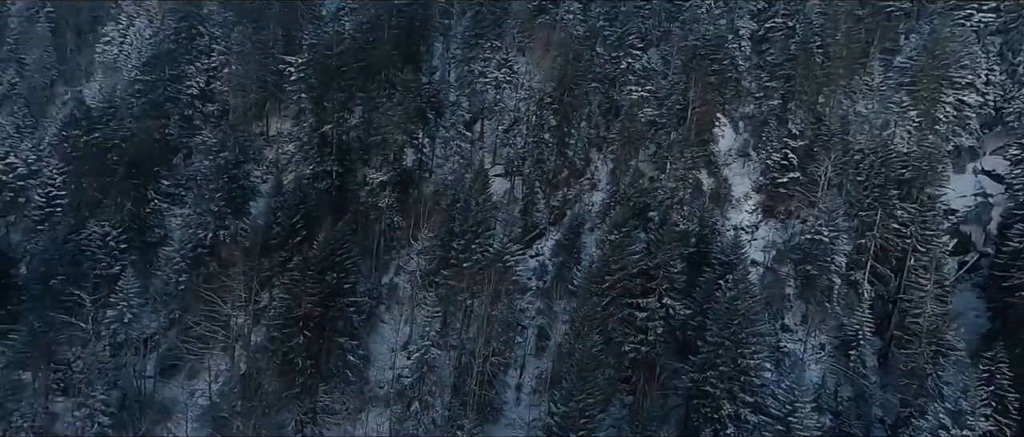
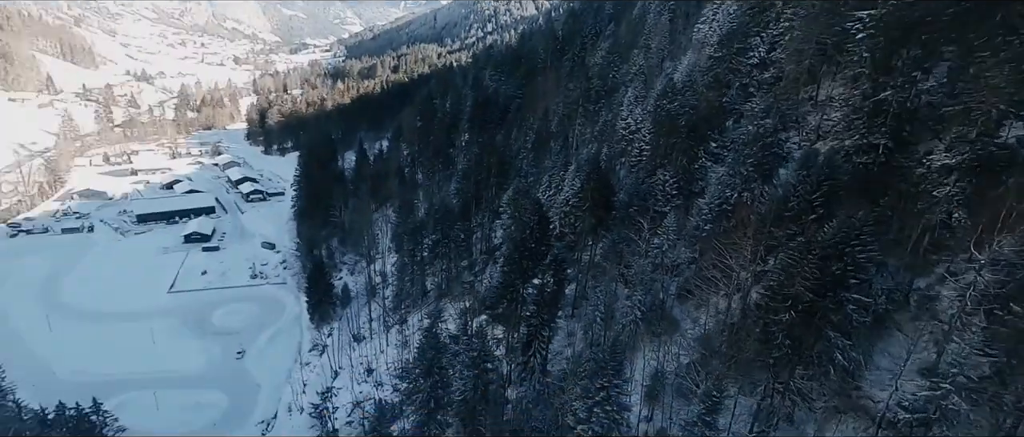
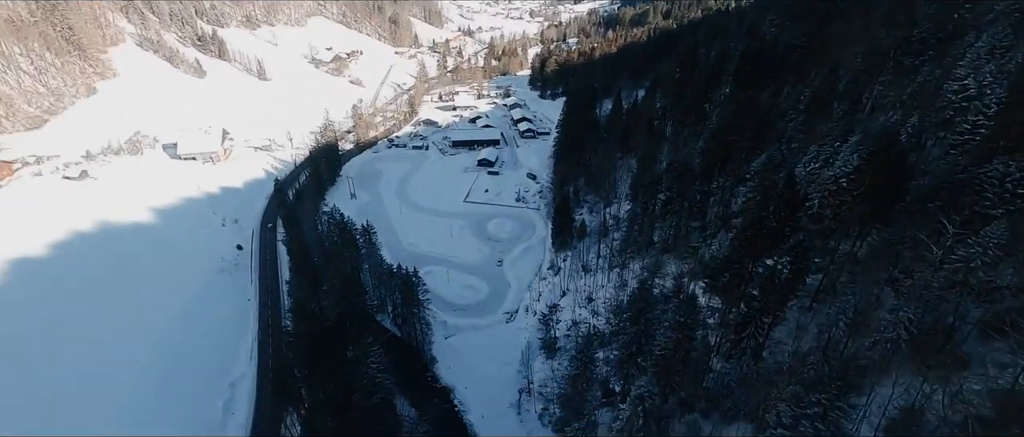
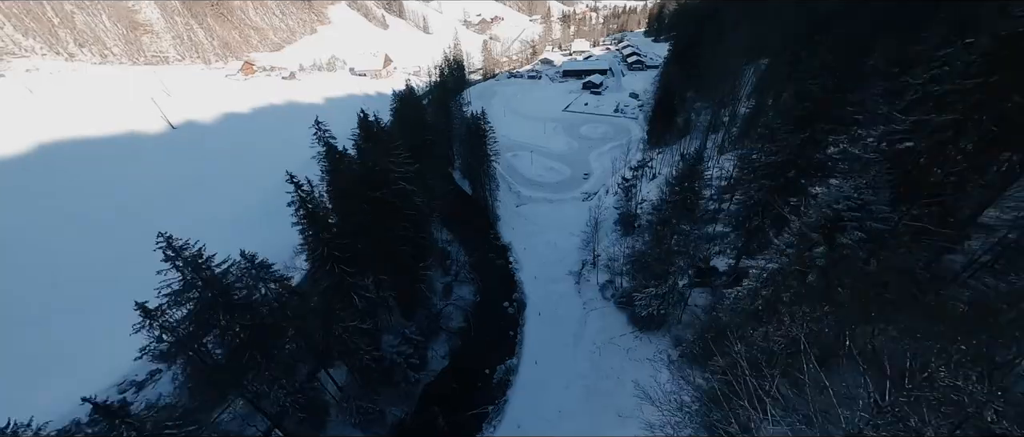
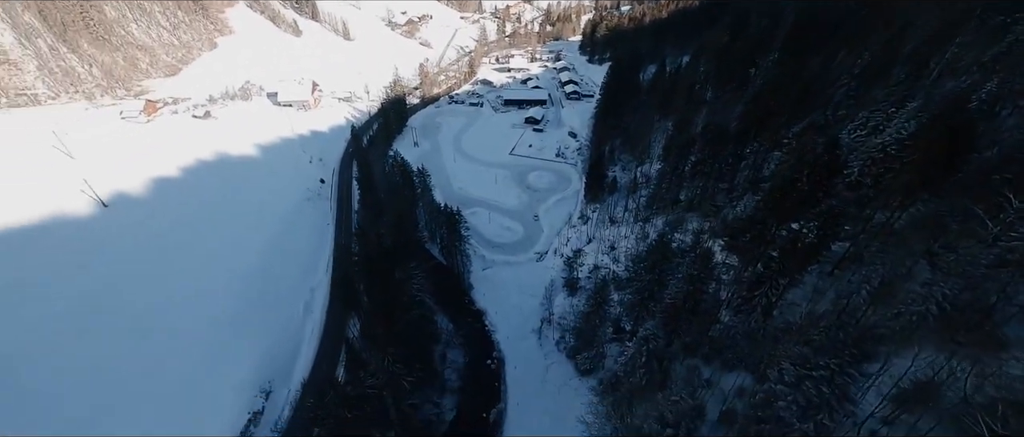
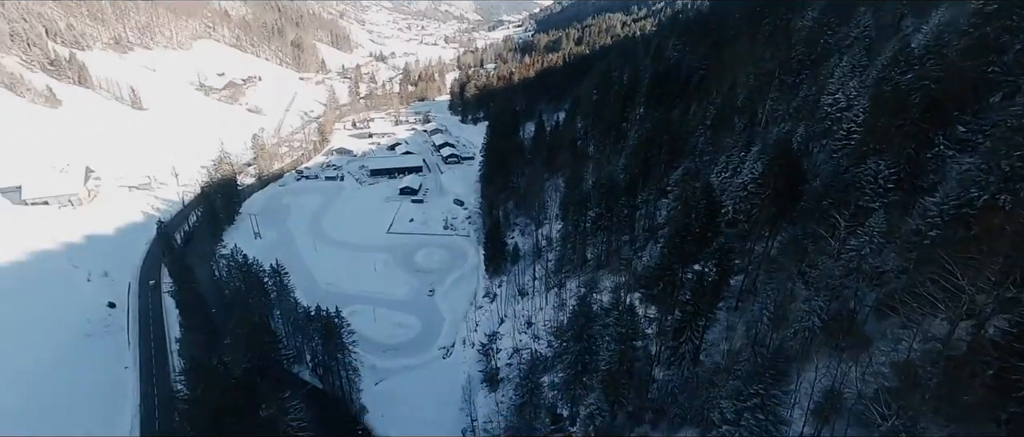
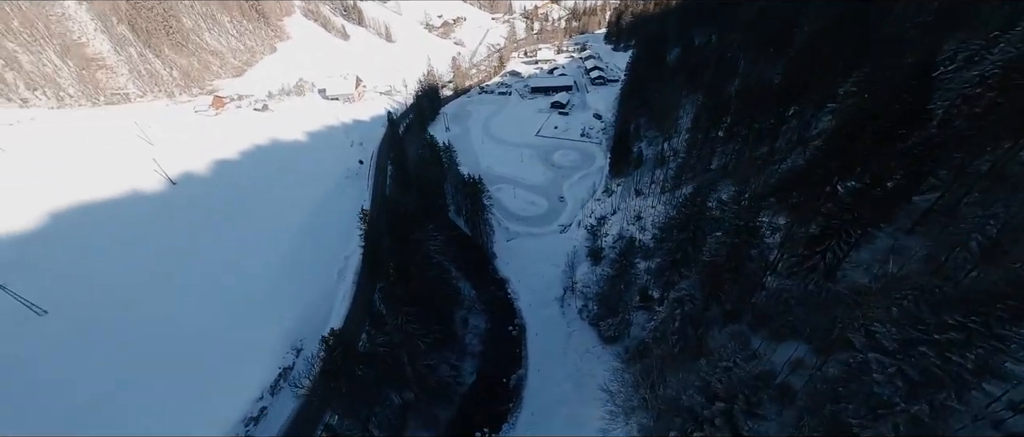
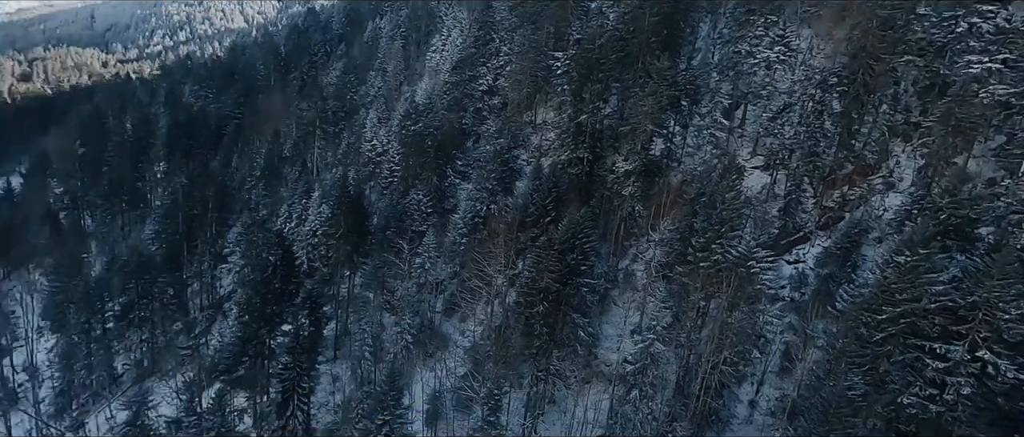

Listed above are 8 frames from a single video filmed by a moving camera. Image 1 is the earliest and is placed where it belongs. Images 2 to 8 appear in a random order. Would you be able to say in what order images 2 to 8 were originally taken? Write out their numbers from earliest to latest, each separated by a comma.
8, 2, 6, 3, 5, 7, 4
